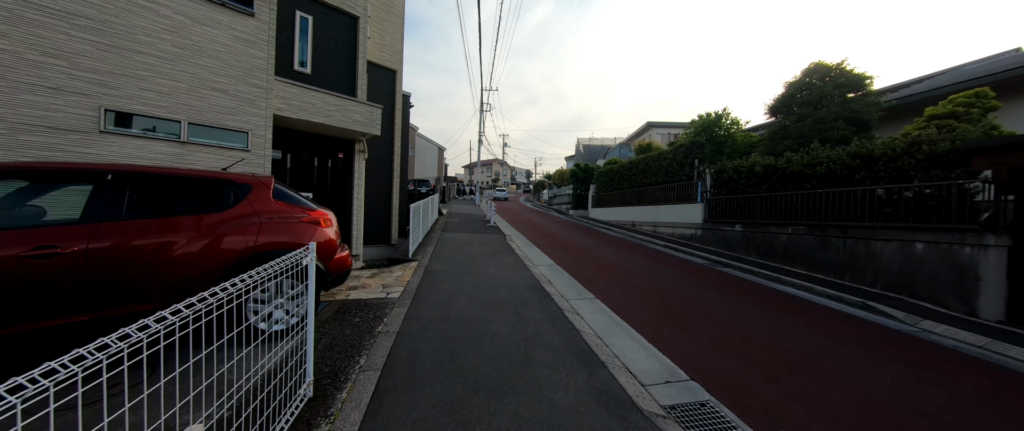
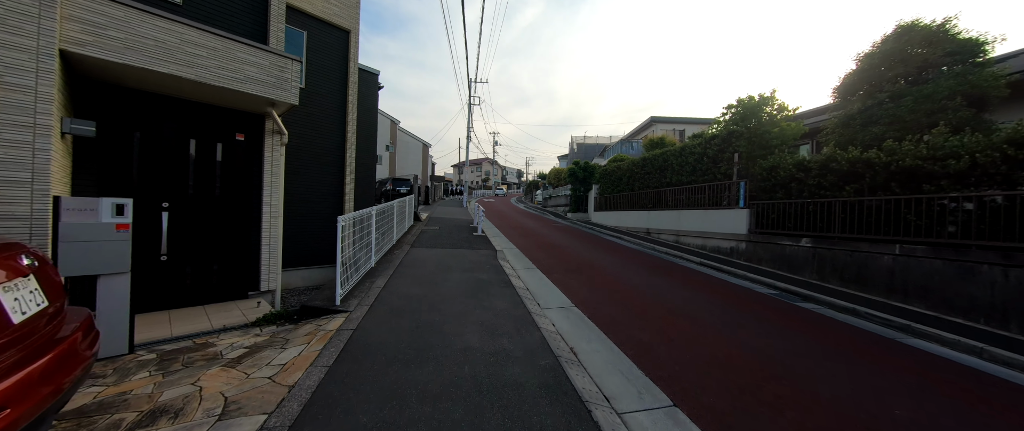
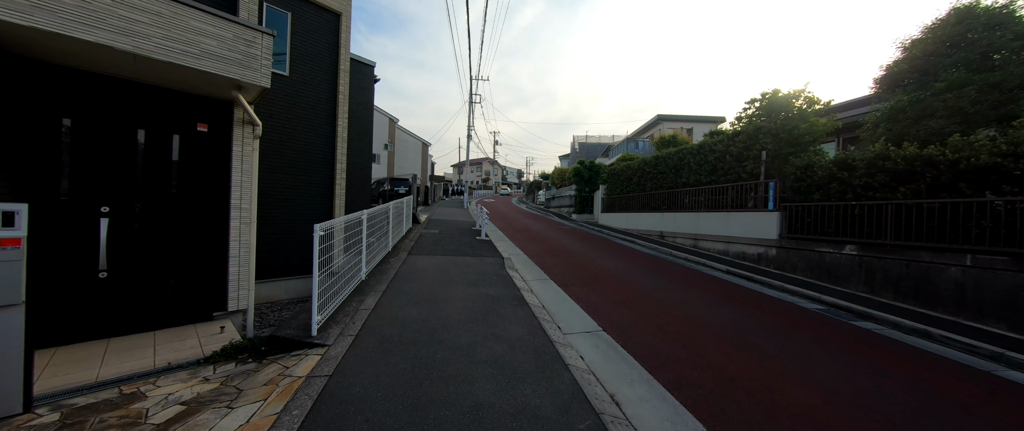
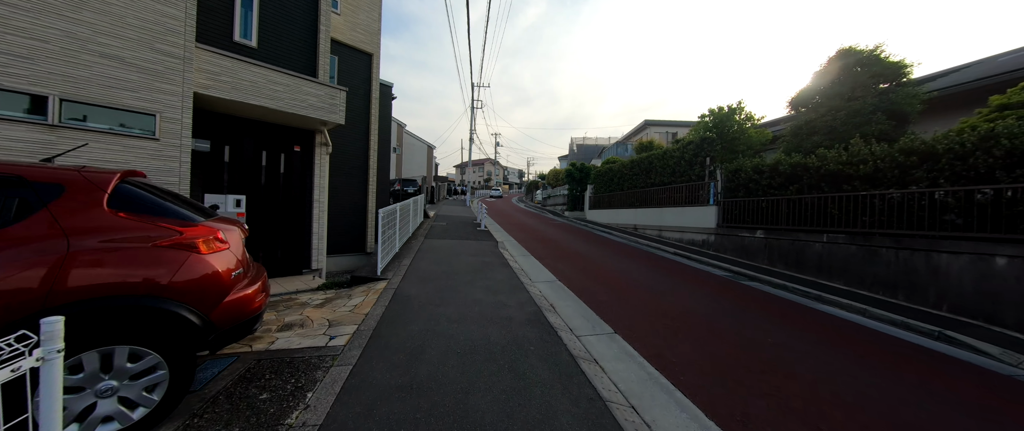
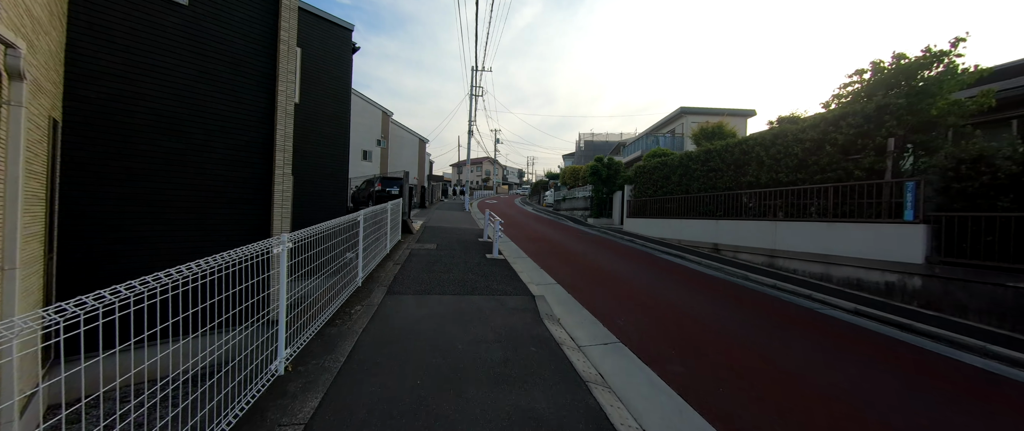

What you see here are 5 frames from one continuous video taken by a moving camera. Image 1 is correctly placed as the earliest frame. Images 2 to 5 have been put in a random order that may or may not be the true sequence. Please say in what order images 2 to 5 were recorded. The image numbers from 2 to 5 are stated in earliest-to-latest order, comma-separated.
4, 2, 3, 5
